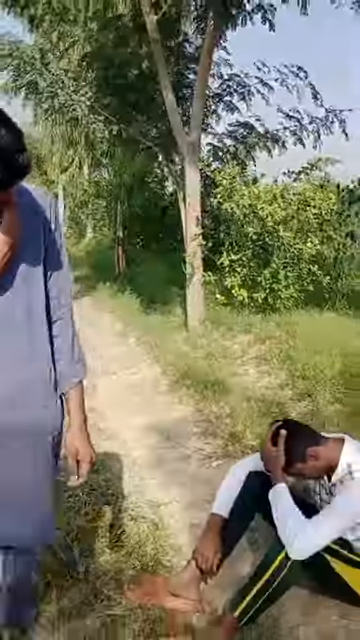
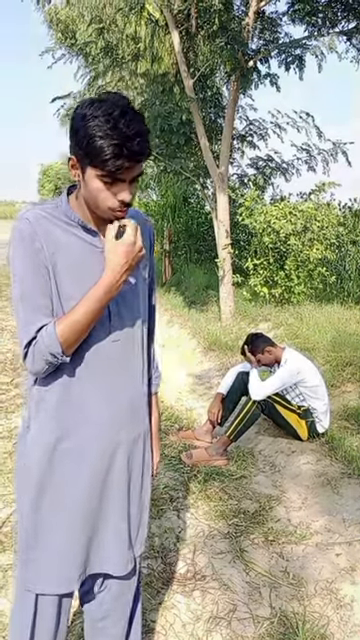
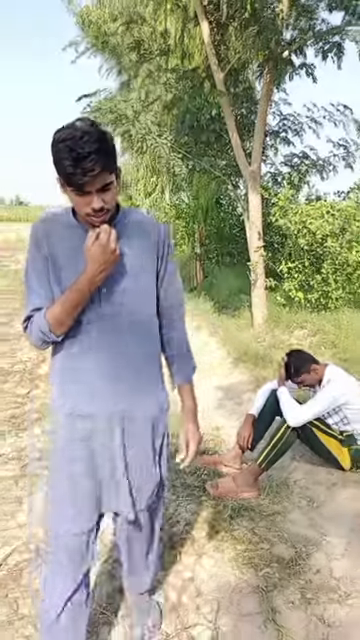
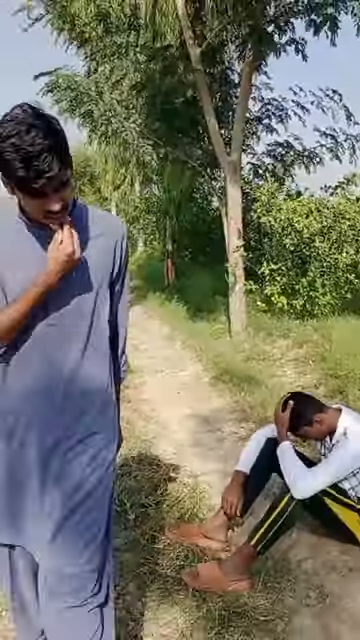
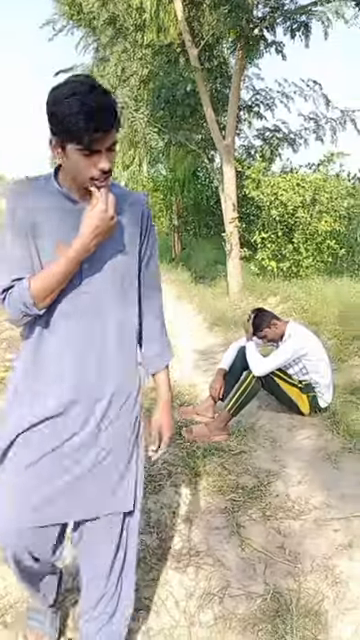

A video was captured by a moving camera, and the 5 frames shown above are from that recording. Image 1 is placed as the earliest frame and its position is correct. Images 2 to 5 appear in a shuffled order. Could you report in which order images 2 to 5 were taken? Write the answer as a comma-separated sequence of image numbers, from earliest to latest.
4, 3, 5, 2
